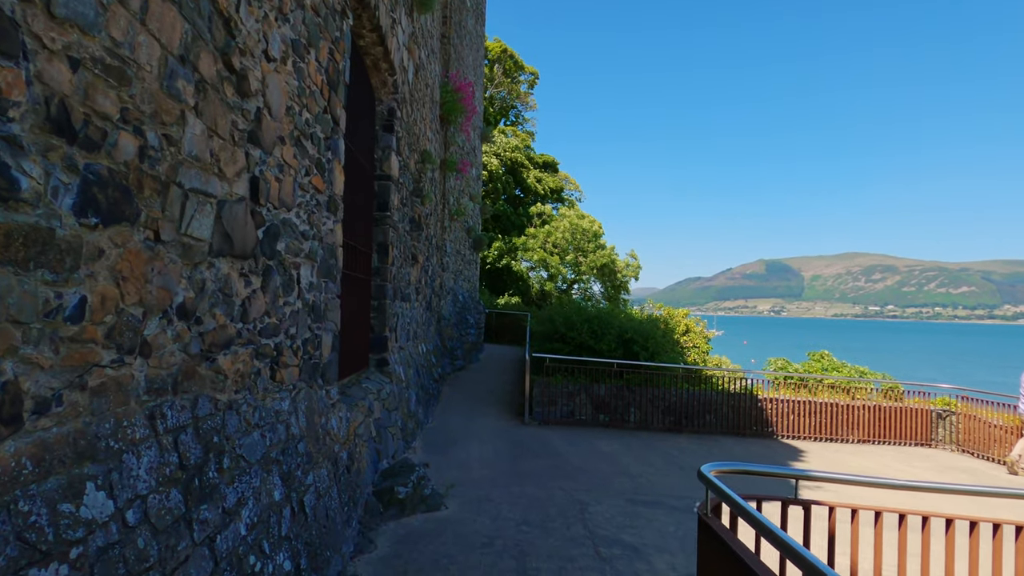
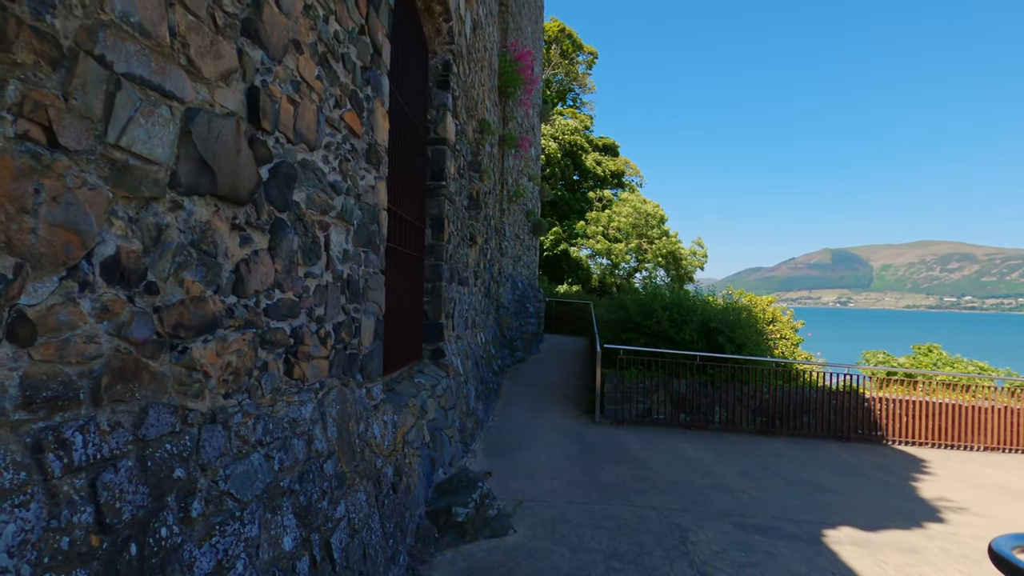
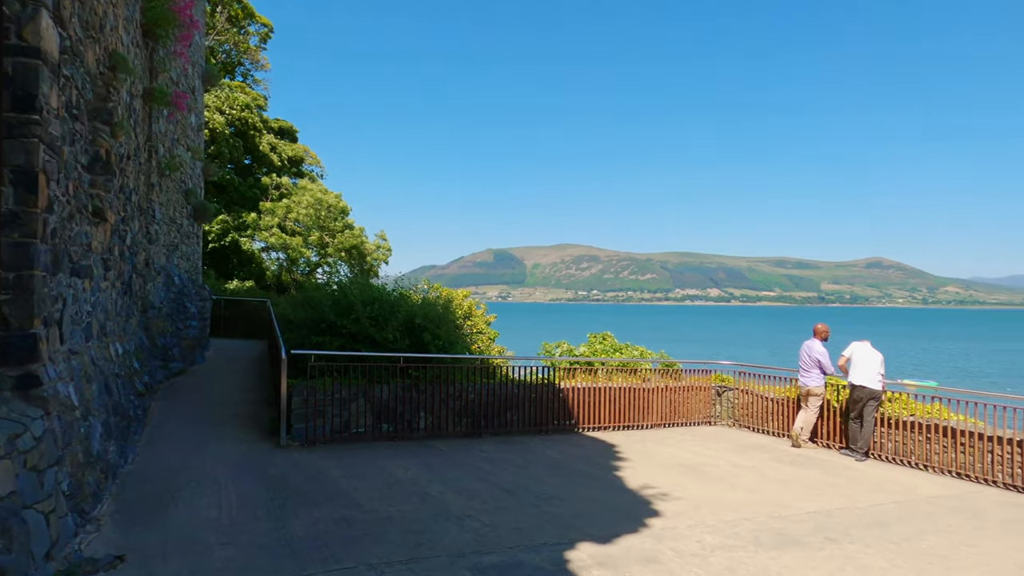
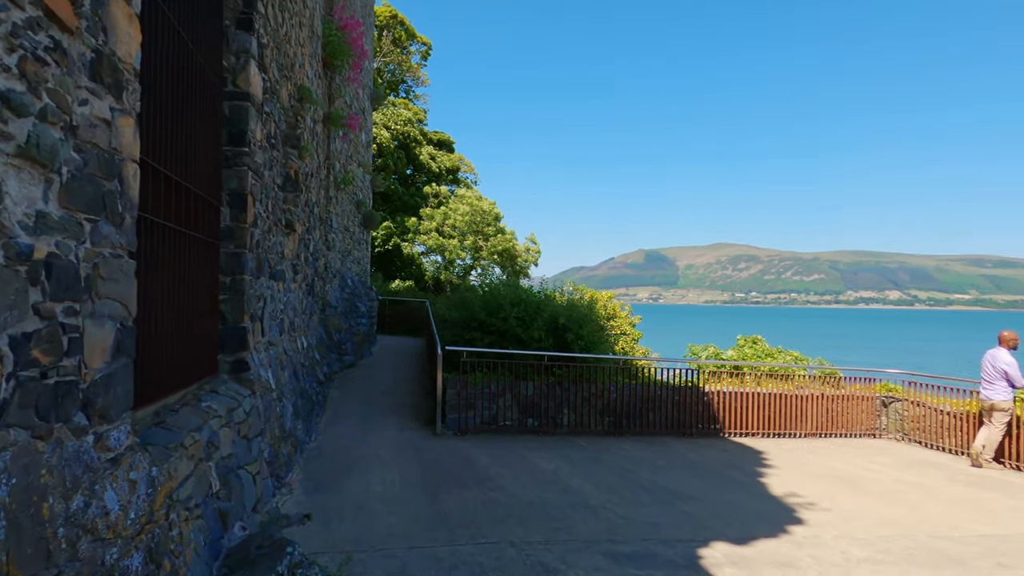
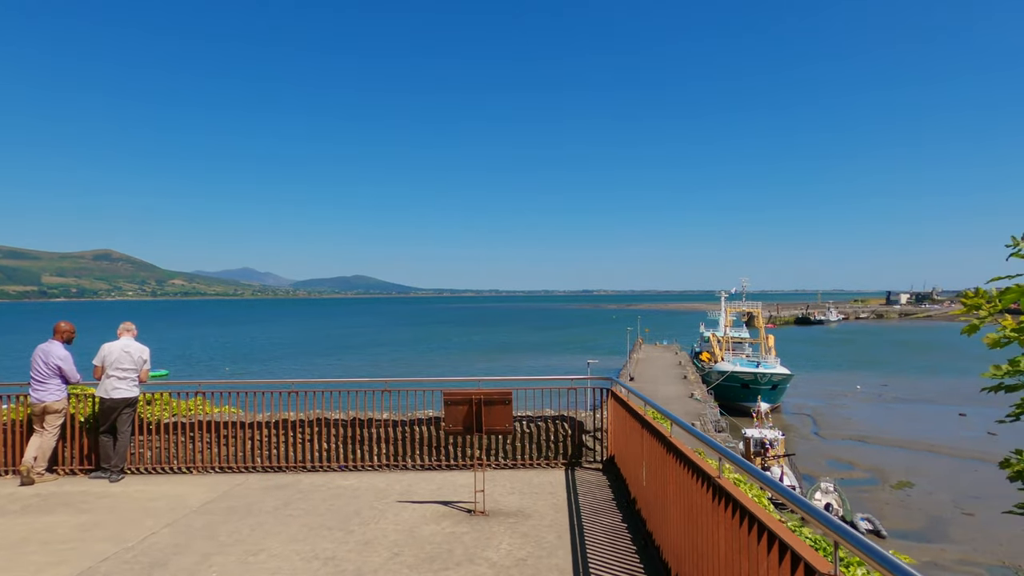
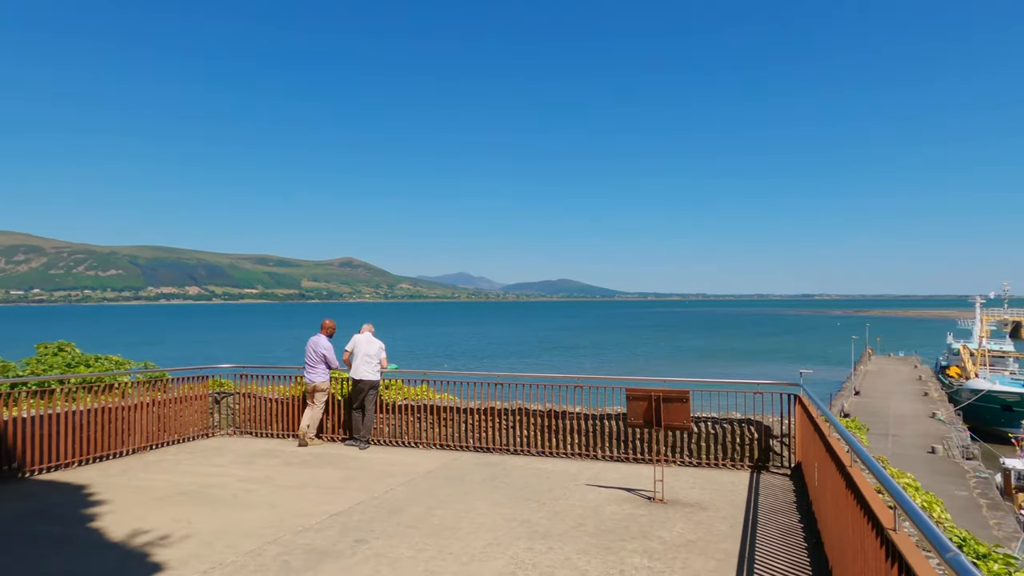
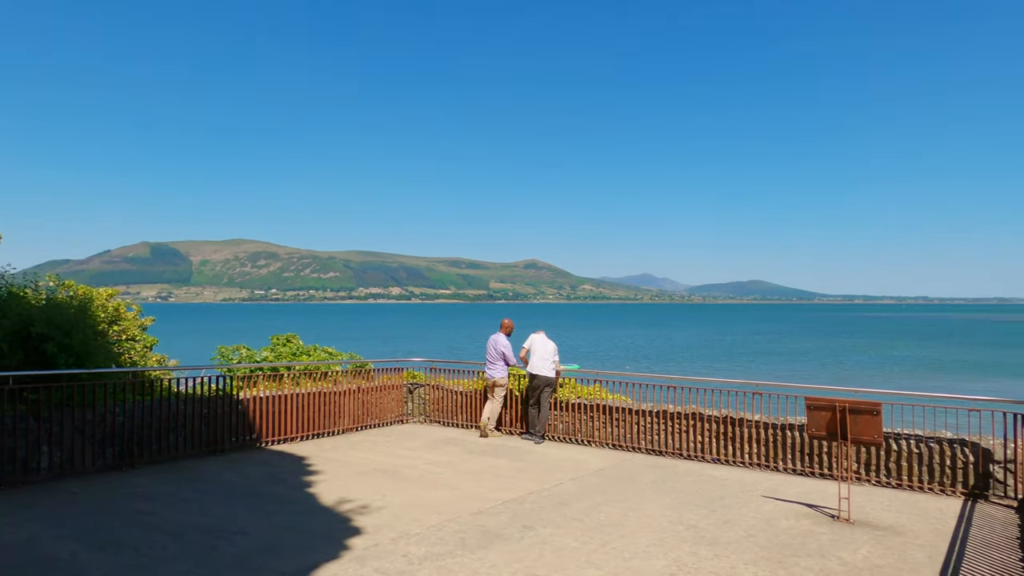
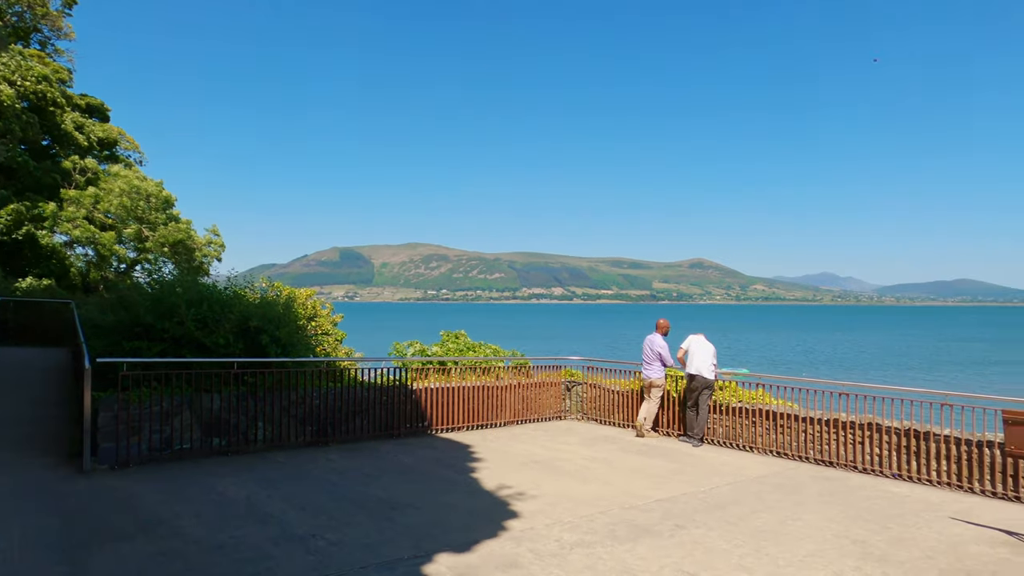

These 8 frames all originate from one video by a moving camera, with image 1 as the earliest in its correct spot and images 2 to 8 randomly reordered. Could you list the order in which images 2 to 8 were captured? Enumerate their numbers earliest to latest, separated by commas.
2, 4, 3, 8, 7, 6, 5
